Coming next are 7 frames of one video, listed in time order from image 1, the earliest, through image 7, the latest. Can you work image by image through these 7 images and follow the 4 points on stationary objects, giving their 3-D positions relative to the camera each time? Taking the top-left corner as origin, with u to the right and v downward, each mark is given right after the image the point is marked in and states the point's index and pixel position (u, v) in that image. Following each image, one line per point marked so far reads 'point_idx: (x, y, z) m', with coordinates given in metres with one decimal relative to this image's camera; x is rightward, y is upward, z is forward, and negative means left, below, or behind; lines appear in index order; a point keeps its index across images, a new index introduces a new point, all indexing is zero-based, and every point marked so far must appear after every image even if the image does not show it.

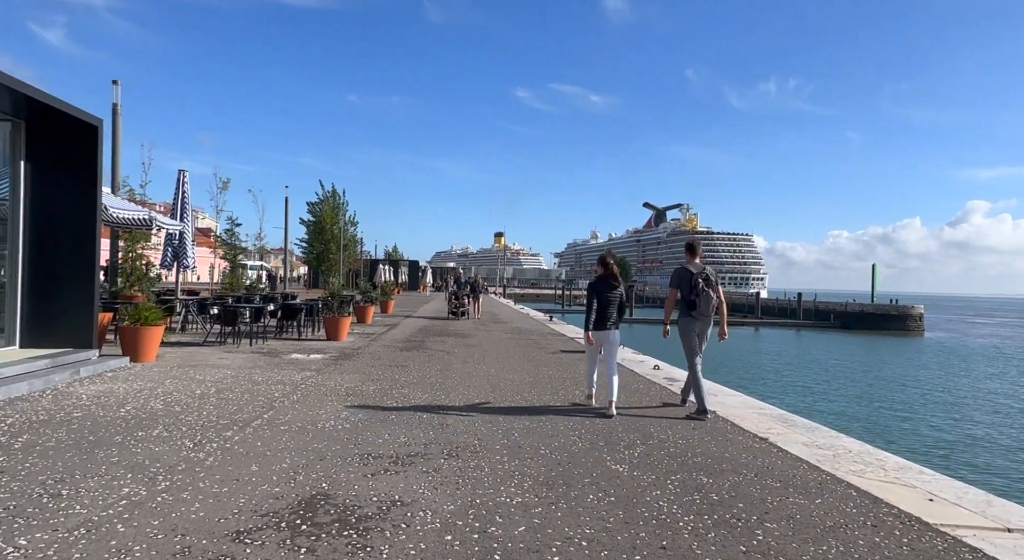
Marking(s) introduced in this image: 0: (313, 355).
0: (-3.5, -1.3, +11.6) m
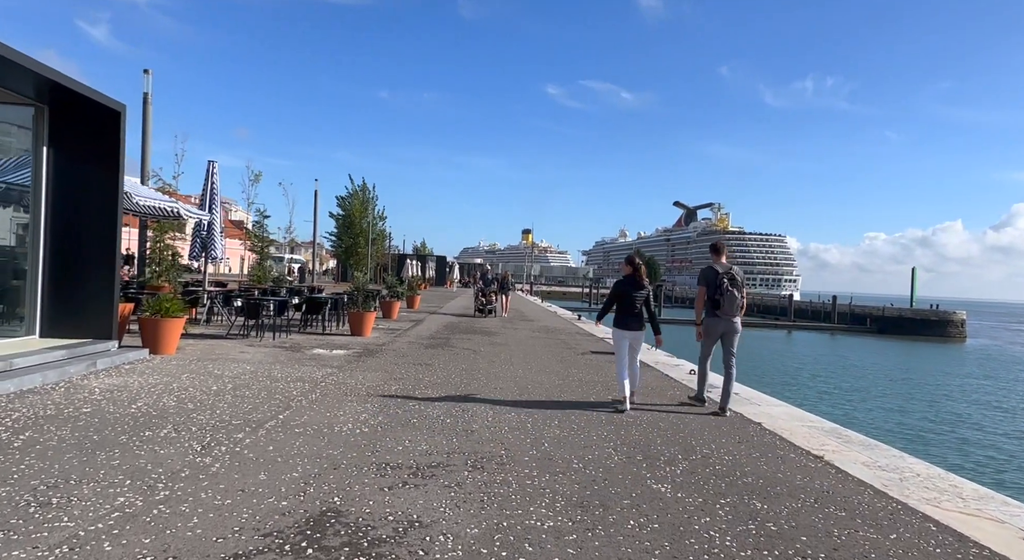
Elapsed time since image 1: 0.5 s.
0: (-3.0, -1.2, +11.3) m
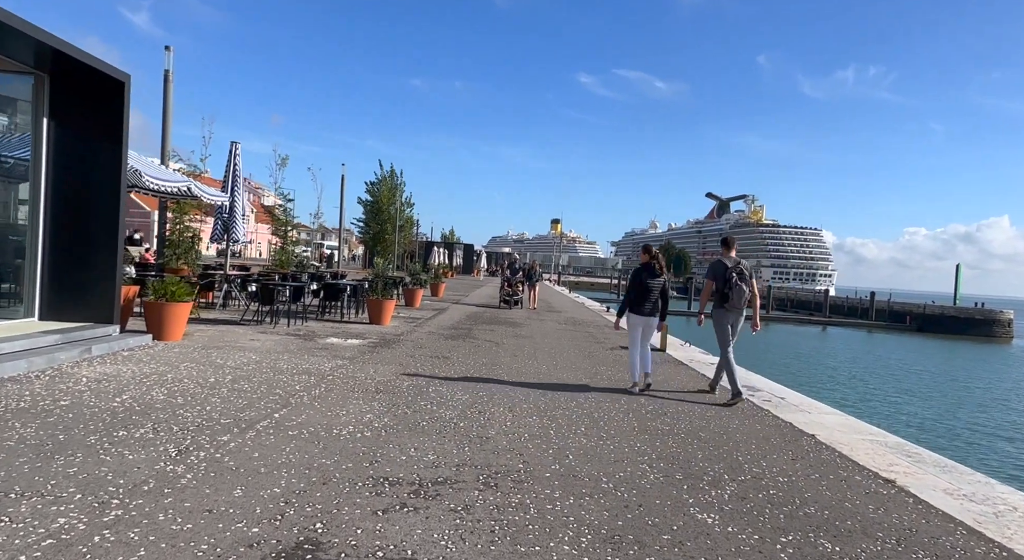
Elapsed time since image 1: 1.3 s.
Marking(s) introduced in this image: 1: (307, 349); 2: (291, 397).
0: (-2.6, -1.0, +10.7) m
1: (-2.8, -1.0, +9.2) m
2: (-2.0, -1.1, +6.1) m
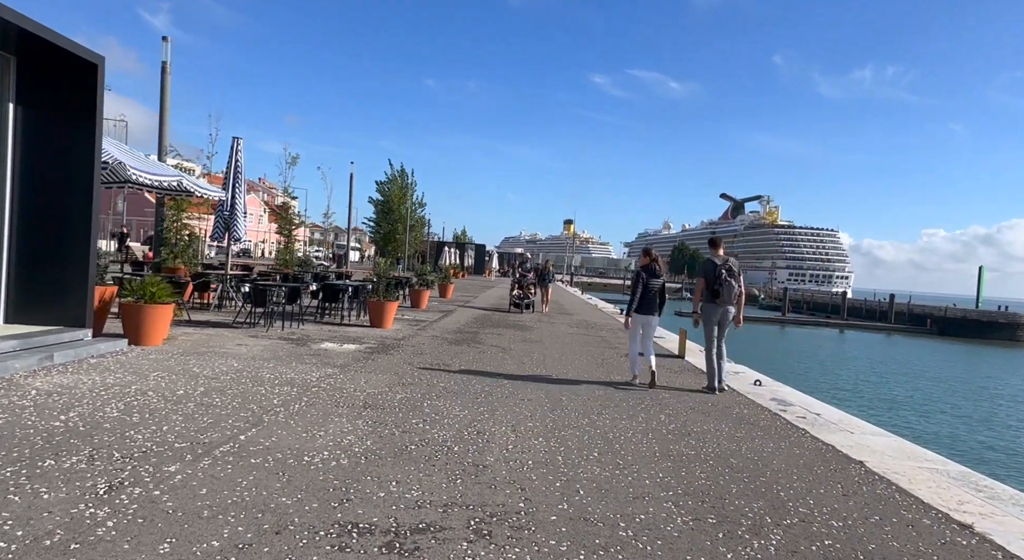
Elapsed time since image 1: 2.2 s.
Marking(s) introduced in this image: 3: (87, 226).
0: (-2.5, -1.0, +10.0) m
1: (-2.7, -1.0, +8.5) m
2: (-2.0, -1.1, +5.4) m
3: (-4.9, +0.6, +7.7) m
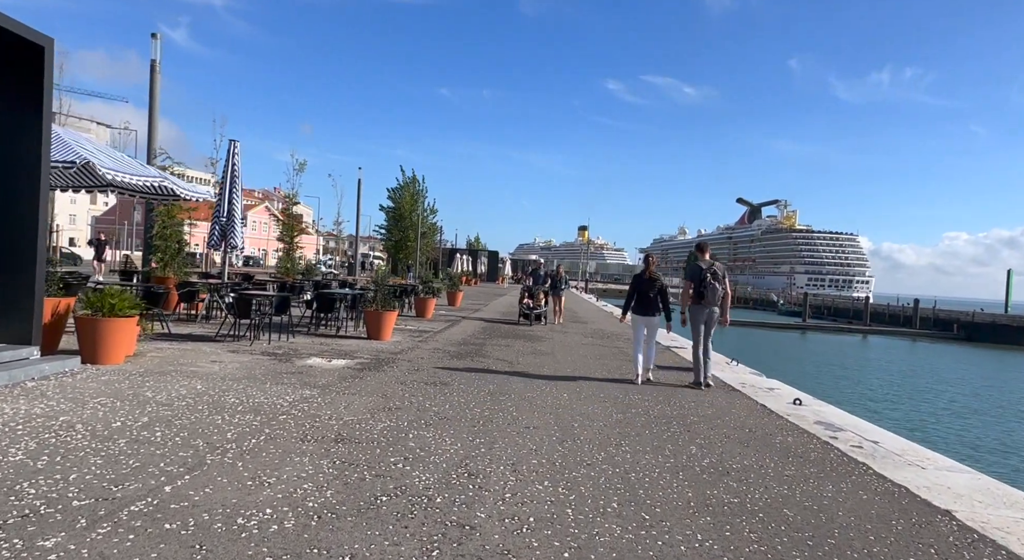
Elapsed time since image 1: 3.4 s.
0: (-2.4, -1.1, +9.1) m
1: (-2.7, -1.1, +7.5) m
2: (-2.0, -1.1, +4.4) m
3: (-4.9, +0.5, +6.8) m
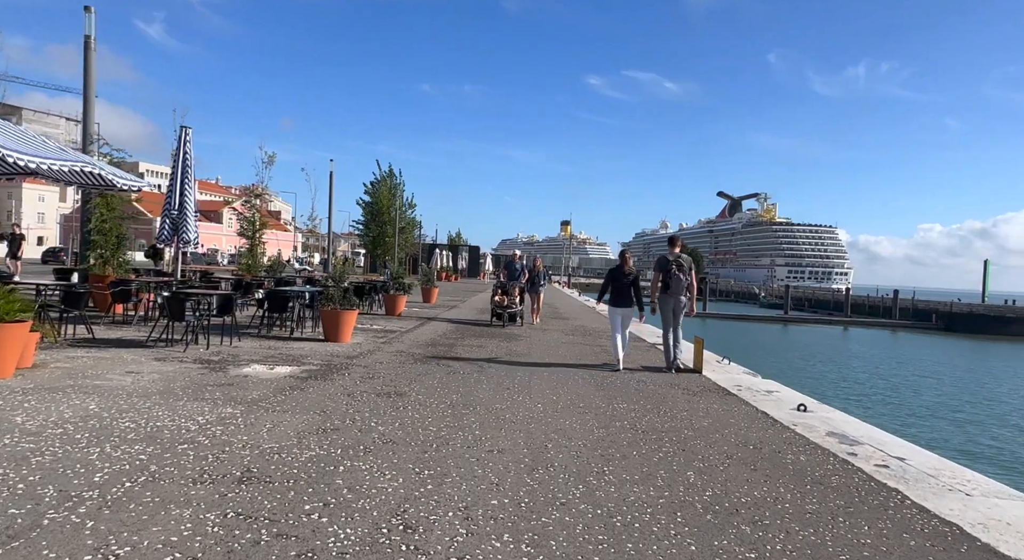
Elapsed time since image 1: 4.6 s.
0: (-2.8, -1.0, +8.0) m
1: (-3.0, -1.0, +6.4) m
2: (-2.3, -1.1, +3.3) m
3: (-5.2, +0.5, +5.6) m
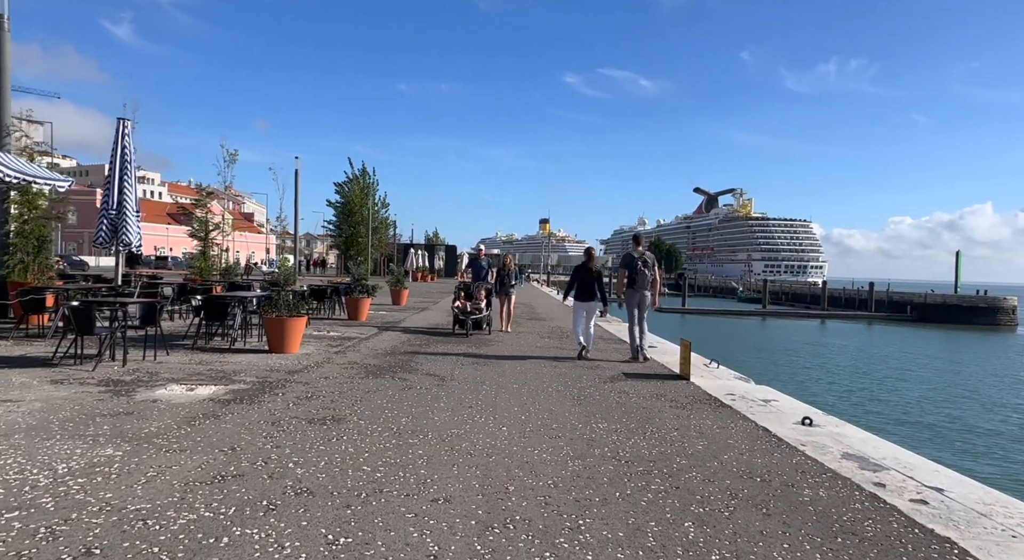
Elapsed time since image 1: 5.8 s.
0: (-3.2, -1.1, +6.8) m
1: (-3.4, -1.1, +5.2) m
2: (-2.5, -1.2, +2.2) m
3: (-5.6, +0.4, +4.3) m
